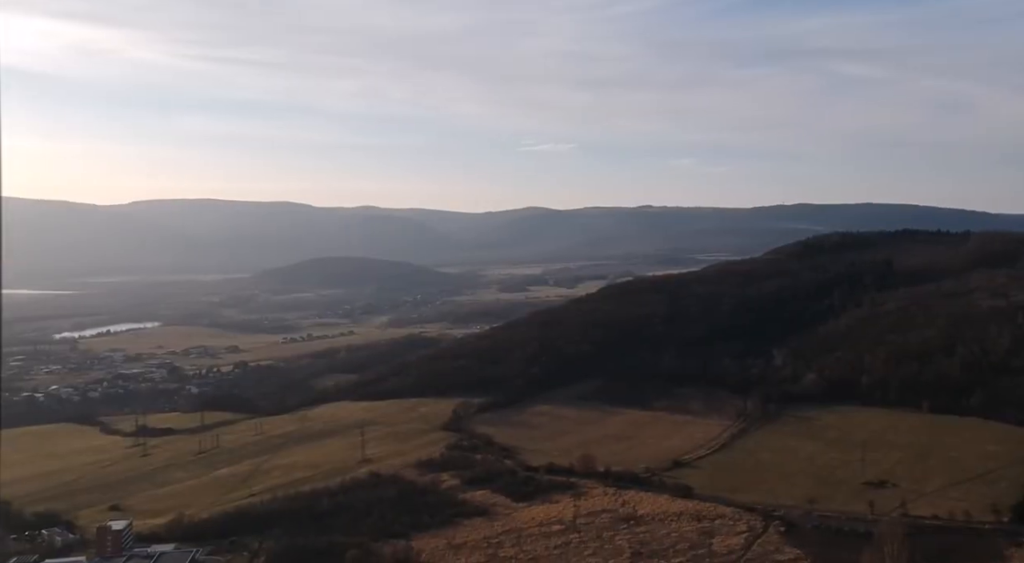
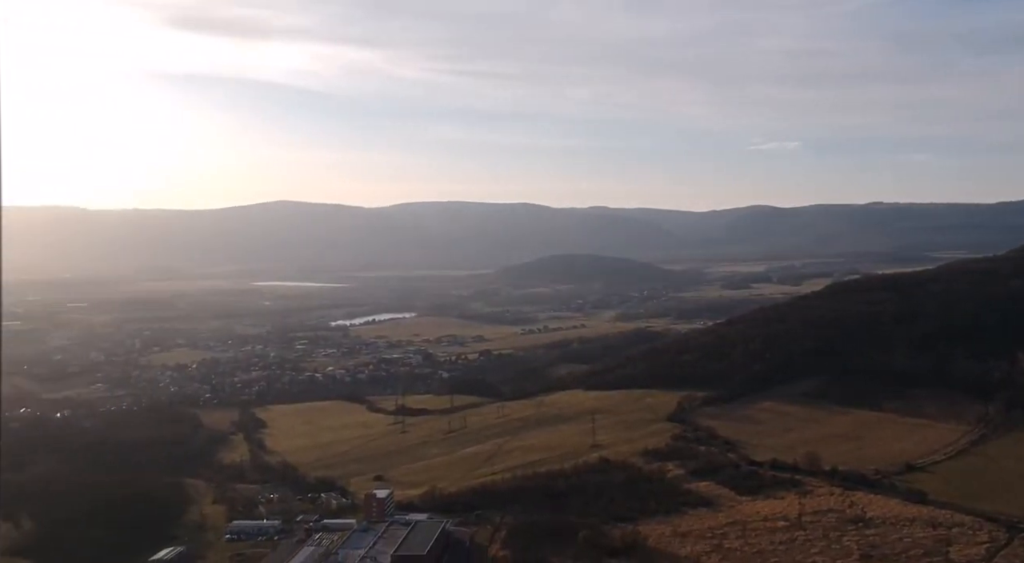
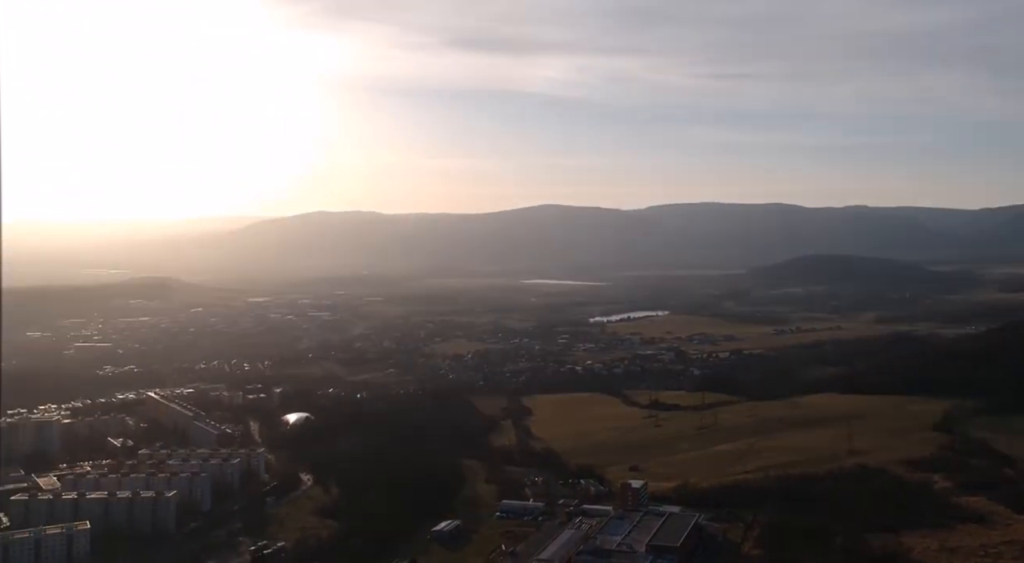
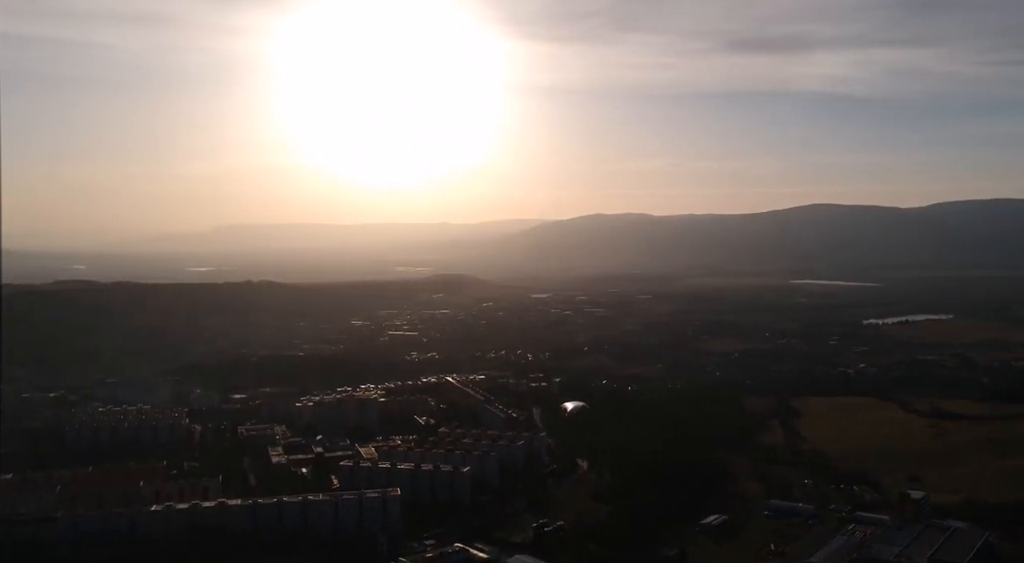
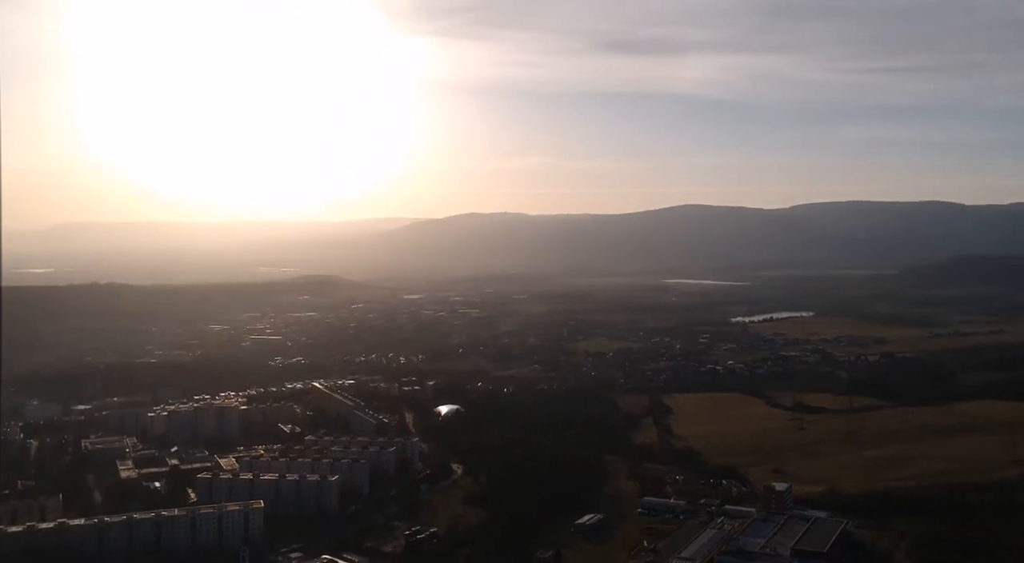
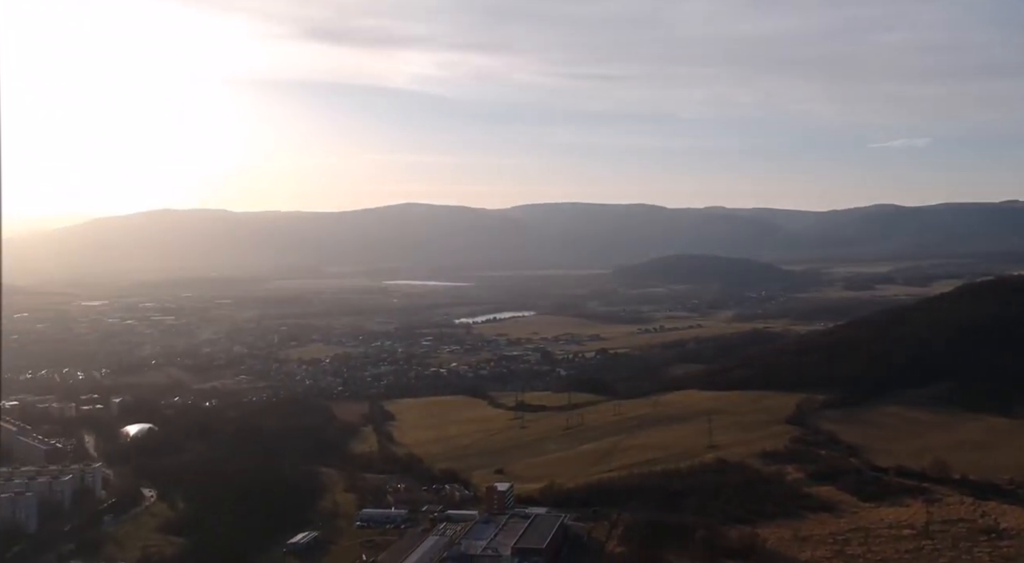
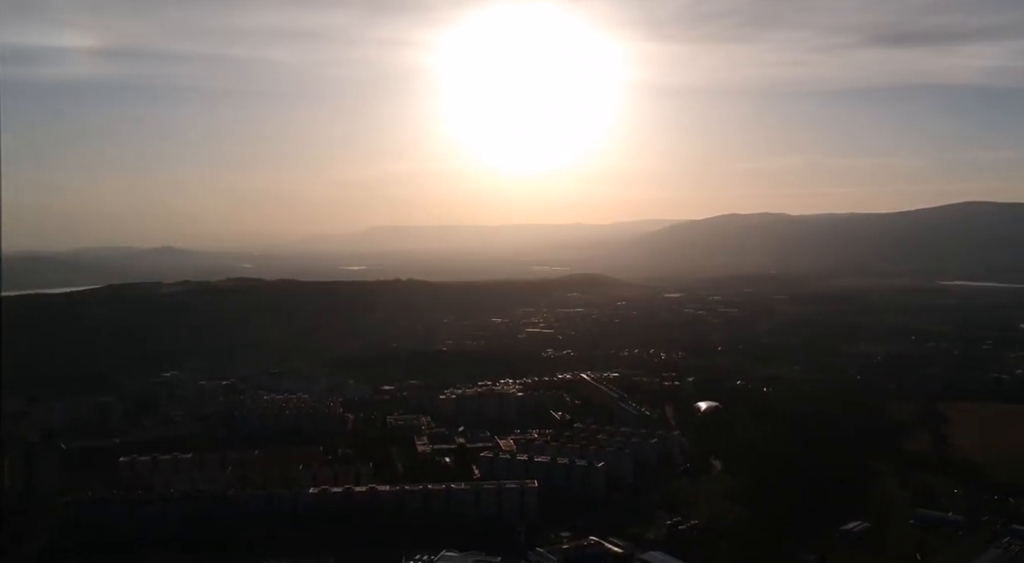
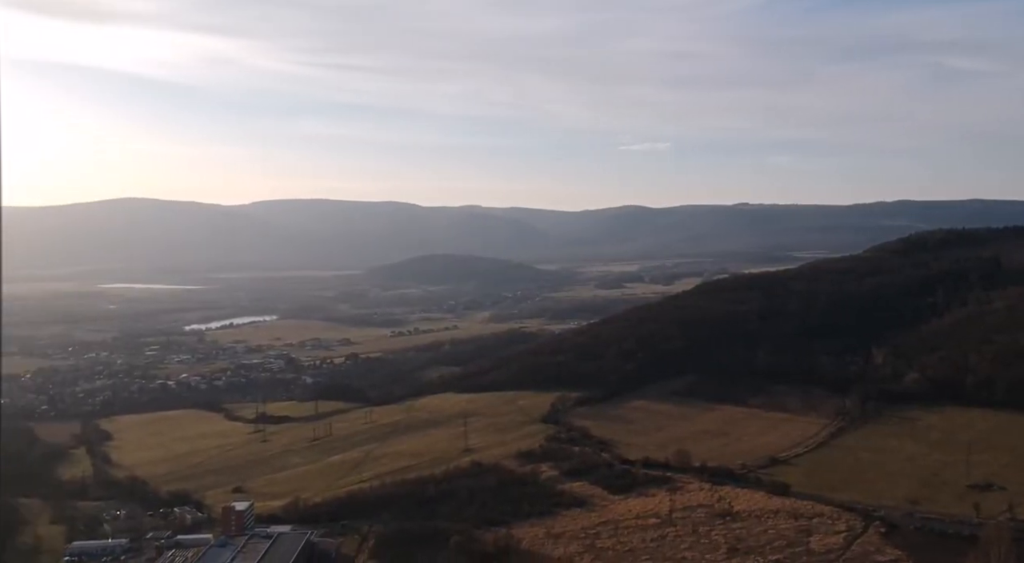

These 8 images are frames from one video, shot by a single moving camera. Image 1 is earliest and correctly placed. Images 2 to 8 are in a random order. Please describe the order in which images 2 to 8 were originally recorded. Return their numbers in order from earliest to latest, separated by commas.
8, 2, 6, 3, 5, 4, 7
